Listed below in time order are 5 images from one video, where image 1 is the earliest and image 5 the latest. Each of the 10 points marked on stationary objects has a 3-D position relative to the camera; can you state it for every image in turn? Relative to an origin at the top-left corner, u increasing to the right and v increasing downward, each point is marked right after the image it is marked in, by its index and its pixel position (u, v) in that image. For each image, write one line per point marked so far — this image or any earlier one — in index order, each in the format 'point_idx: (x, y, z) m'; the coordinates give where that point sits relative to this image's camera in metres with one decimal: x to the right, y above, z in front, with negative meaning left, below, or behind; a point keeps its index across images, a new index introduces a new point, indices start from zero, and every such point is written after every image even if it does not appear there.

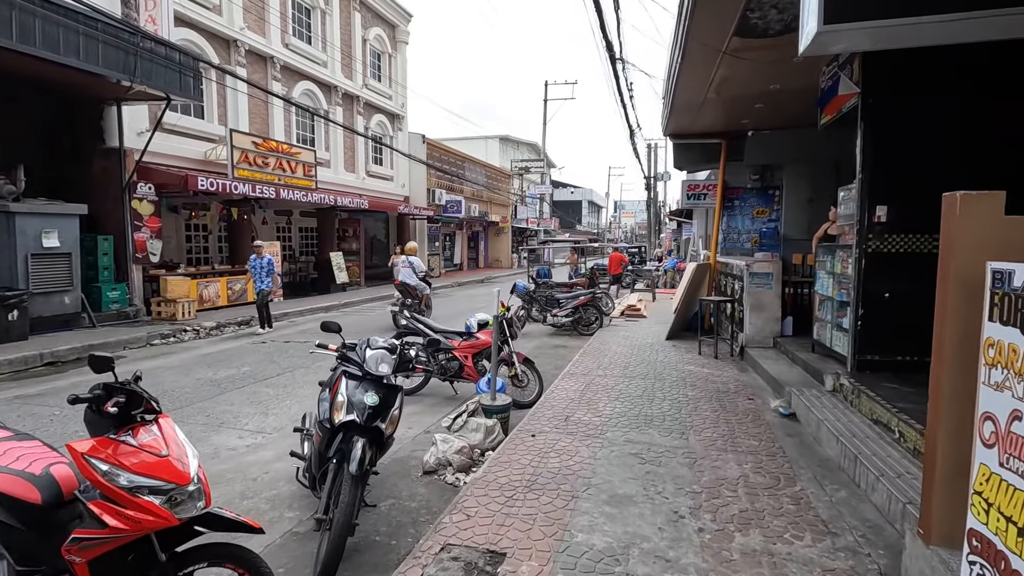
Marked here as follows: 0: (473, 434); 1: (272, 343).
0: (-0.3, -1.3, +4.7) m
1: (-4.6, -1.1, +10.2) m
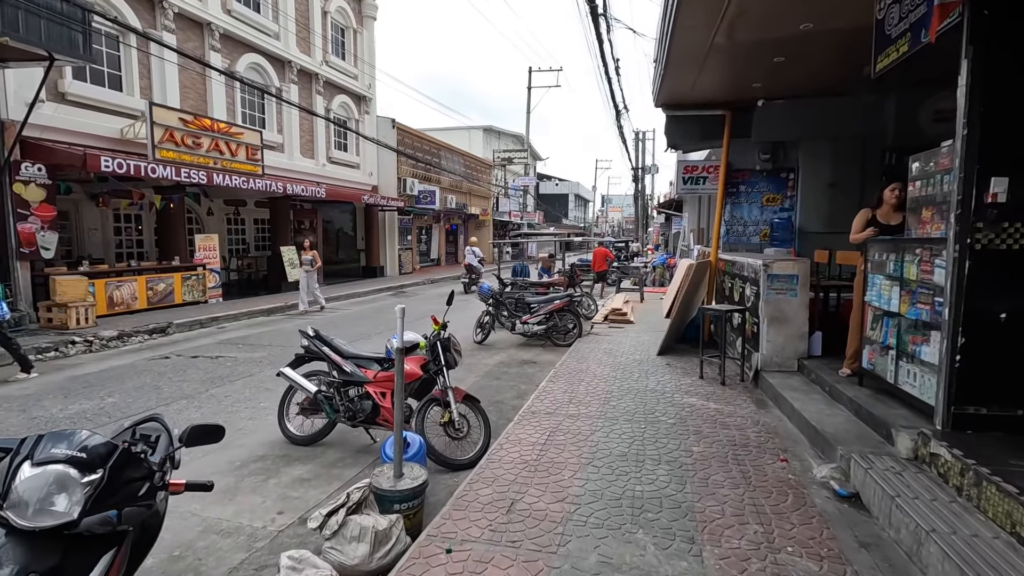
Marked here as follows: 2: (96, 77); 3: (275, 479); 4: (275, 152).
0: (-0.9, -1.4, +2.9) m
1: (-5.2, -1.1, +8.3) m
2: (-9.3, +4.7, +12.0) m
3: (-1.8, -1.5, +4.2) m
4: (-7.6, +4.4, +17.4) m
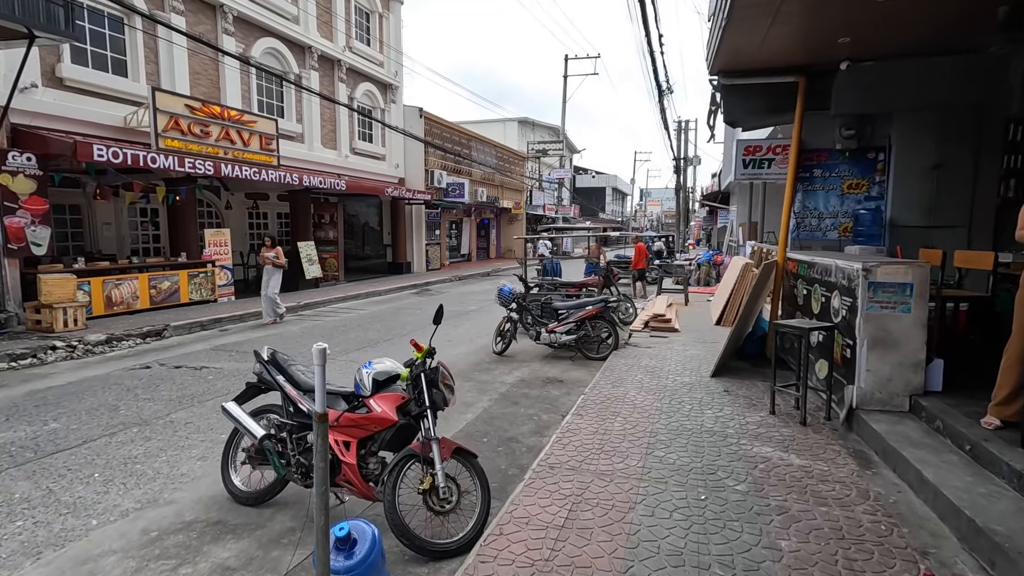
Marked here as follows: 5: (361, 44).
0: (-0.9, -1.5, +1.7) m
1: (-4.9, -1.1, +7.4) m
2: (-8.7, +4.8, +11.2) m
3: (-1.8, -1.6, +3.0) m
4: (-6.7, +4.5, +16.5) m
5: (-5.5, +8.8, +19.4) m
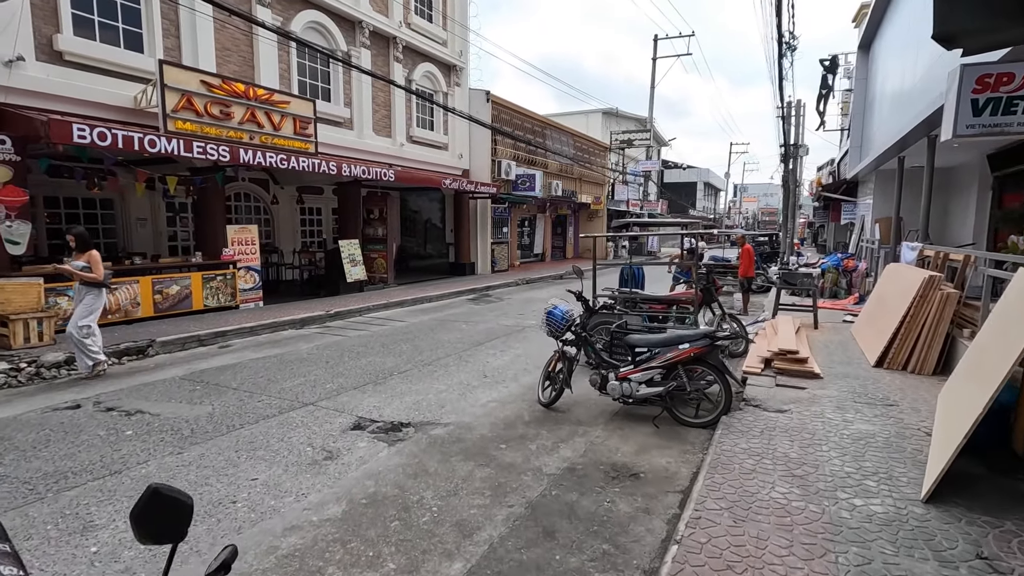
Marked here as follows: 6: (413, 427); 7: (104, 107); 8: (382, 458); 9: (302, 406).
0: (-1.4, -1.7, -0.8) m
1: (-4.5, -1.3, +5.5) m
2: (-7.4, +4.7, +9.9) m
3: (-2.1, -1.8, +0.7) m
4: (-4.7, +4.4, +14.8) m
5: (-3.0, +8.7, +17.4) m
6: (-0.9, -1.3, +5.1) m
7: (-7.3, +3.2, +9.6) m
8: (-1.1, -1.4, +4.4) m
9: (-2.2, -1.2, +5.6) m
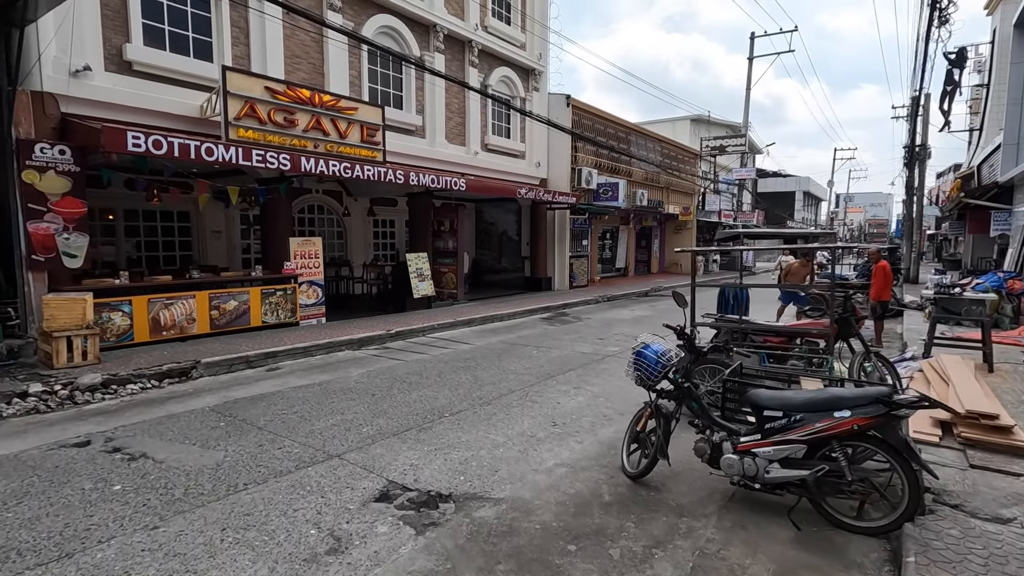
0: (-1.7, -1.8, -1.9) m
1: (-3.8, -1.5, +4.8) m
2: (-6.0, +4.4, +9.7) m
3: (-2.2, -1.9, -0.3) m
4: (-2.6, +4.0, +14.1) m
5: (-0.4, +8.2, +16.5) m
6: (-0.4, -1.5, +3.9) m
7: (-6.0, +3.0, +9.3) m
8: (-0.7, -1.6, +3.2) m
9: (-1.6, -1.5, +4.6) m
